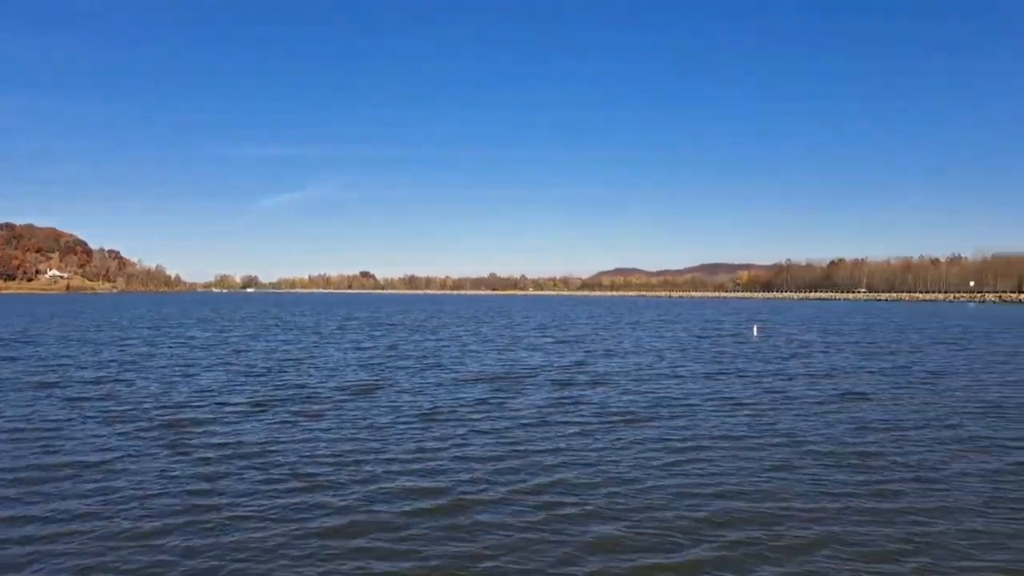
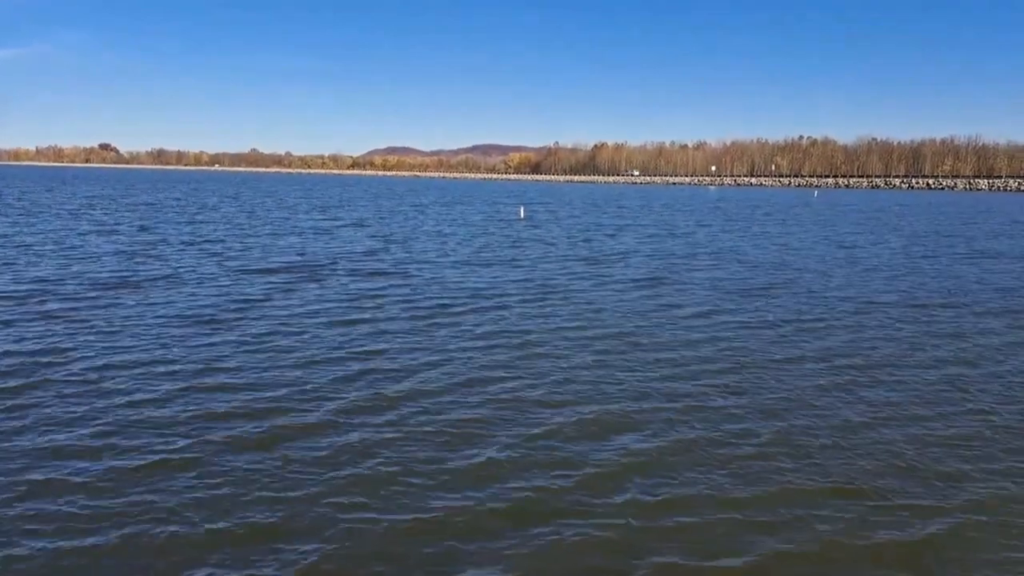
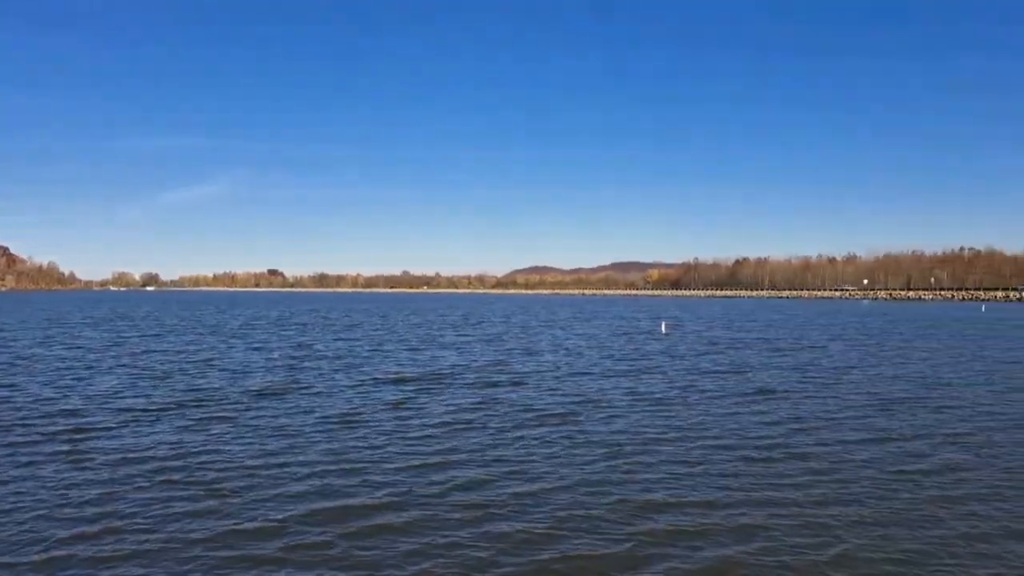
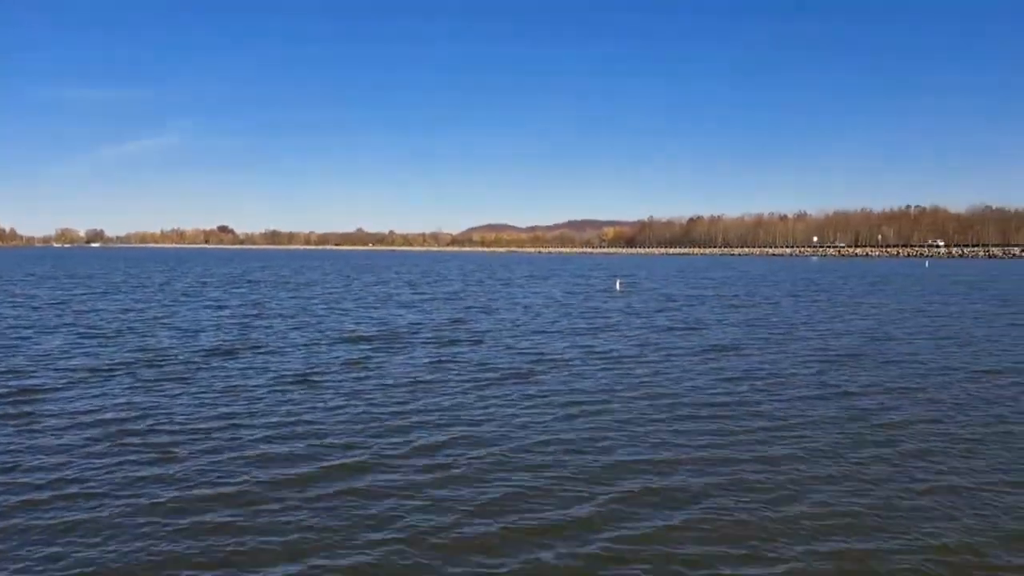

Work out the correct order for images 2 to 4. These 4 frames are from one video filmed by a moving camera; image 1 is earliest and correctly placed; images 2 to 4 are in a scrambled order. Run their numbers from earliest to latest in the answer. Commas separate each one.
3, 4, 2
